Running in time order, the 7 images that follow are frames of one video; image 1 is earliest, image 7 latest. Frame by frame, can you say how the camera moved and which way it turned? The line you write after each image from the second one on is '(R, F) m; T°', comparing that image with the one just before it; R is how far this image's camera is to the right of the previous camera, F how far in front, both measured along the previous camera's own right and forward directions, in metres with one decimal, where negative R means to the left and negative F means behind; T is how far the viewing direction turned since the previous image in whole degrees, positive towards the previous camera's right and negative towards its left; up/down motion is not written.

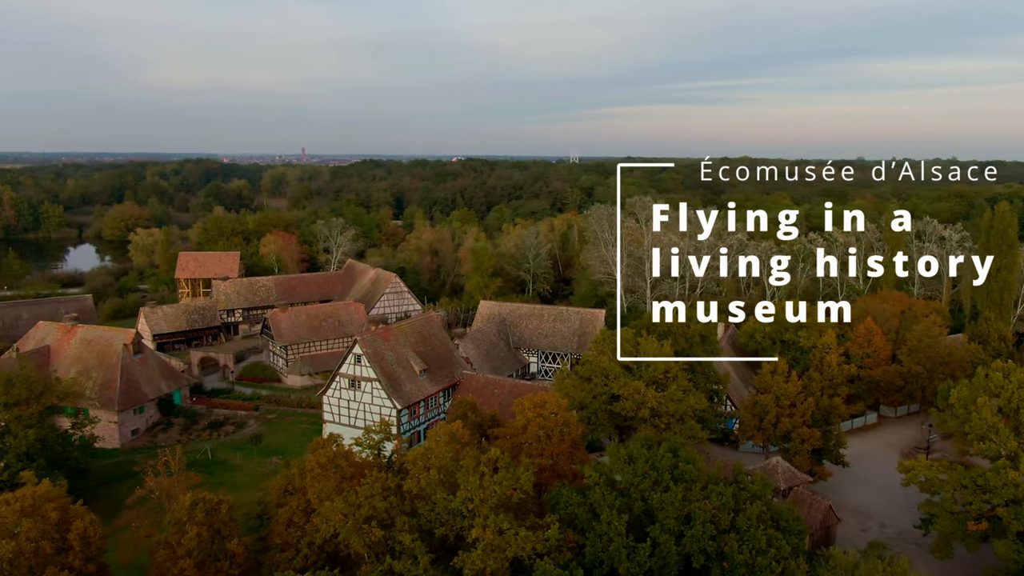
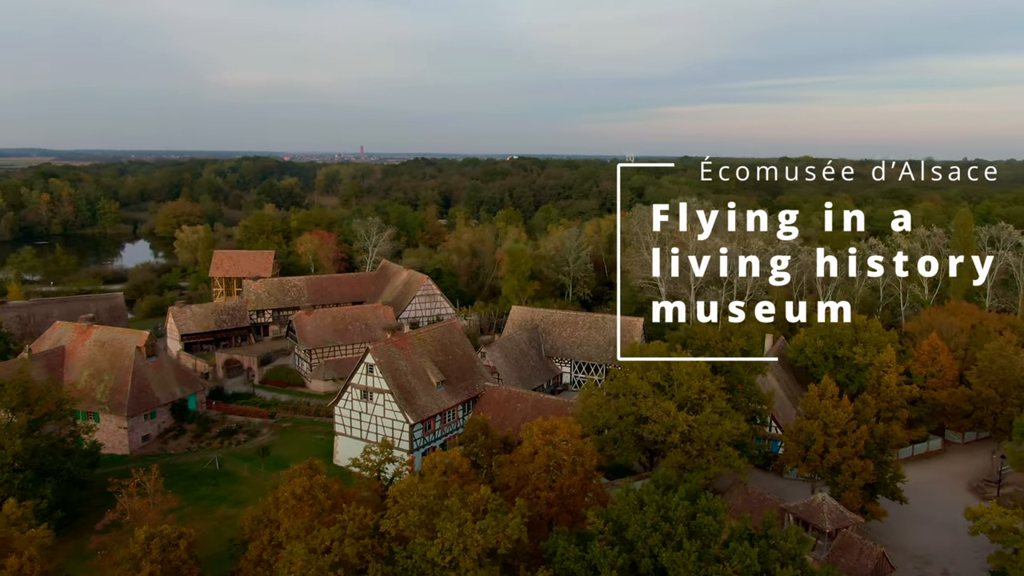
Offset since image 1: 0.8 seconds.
(+1.1, +2.2) m; -4°
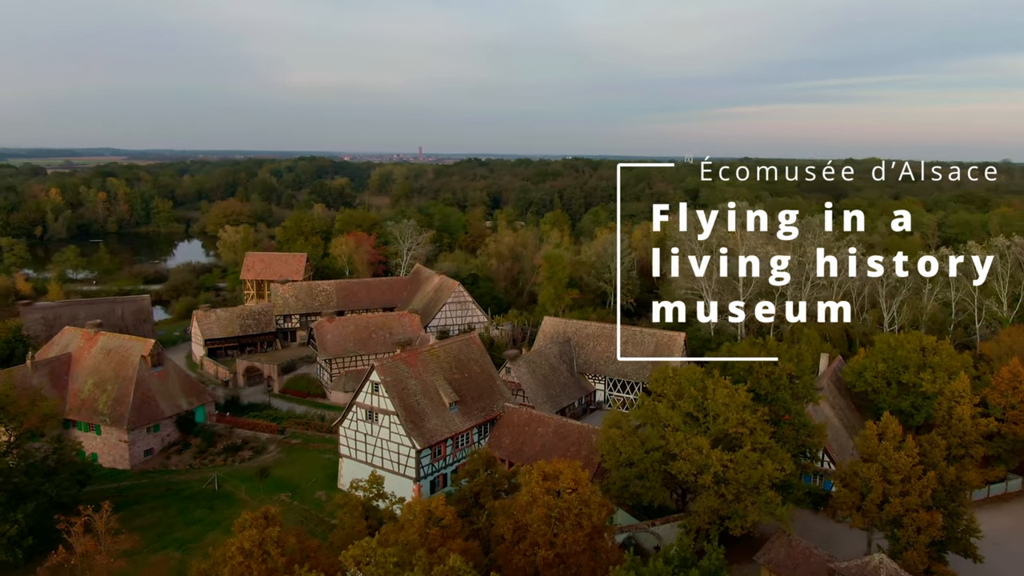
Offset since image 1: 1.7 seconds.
(+1.2, +2.7) m; -4°
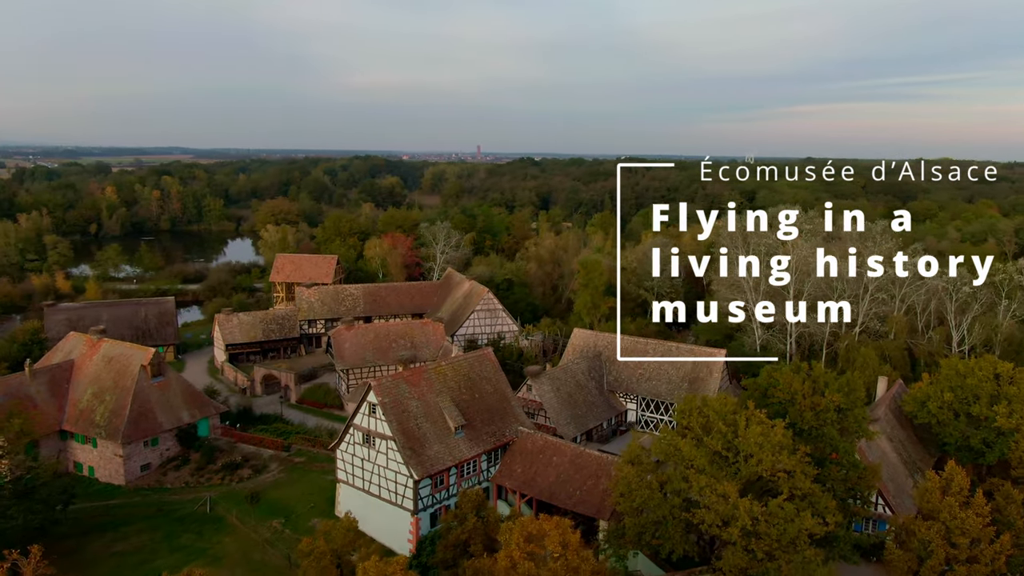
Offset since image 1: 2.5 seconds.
(+1.3, +2.6) m; -4°
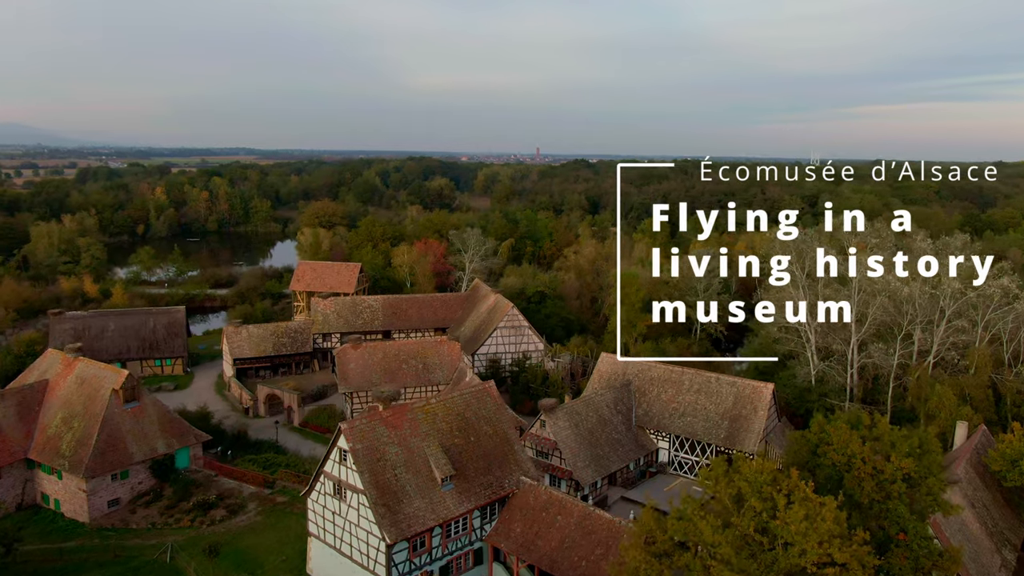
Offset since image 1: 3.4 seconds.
(+1.5, +3.8) m; -4°
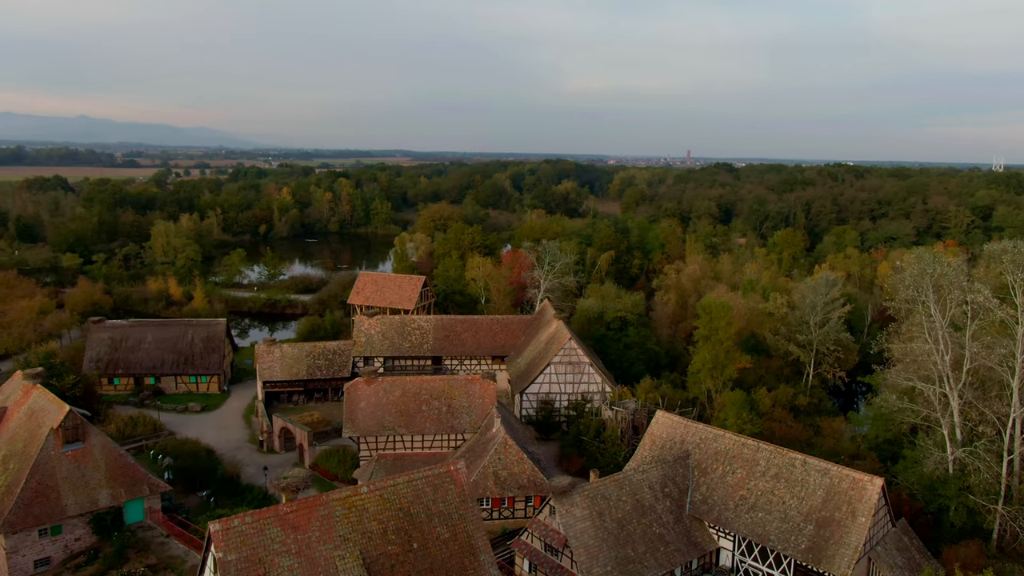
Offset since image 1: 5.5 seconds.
(+3.5, +6.6) m; -11°
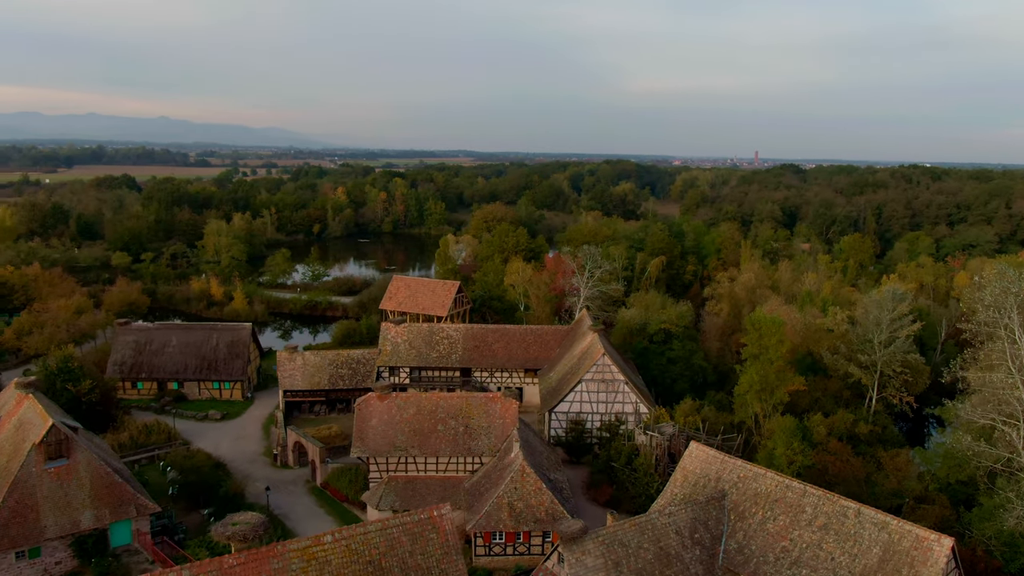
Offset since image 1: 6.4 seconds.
(+1.2, +2.4) m; -4°
